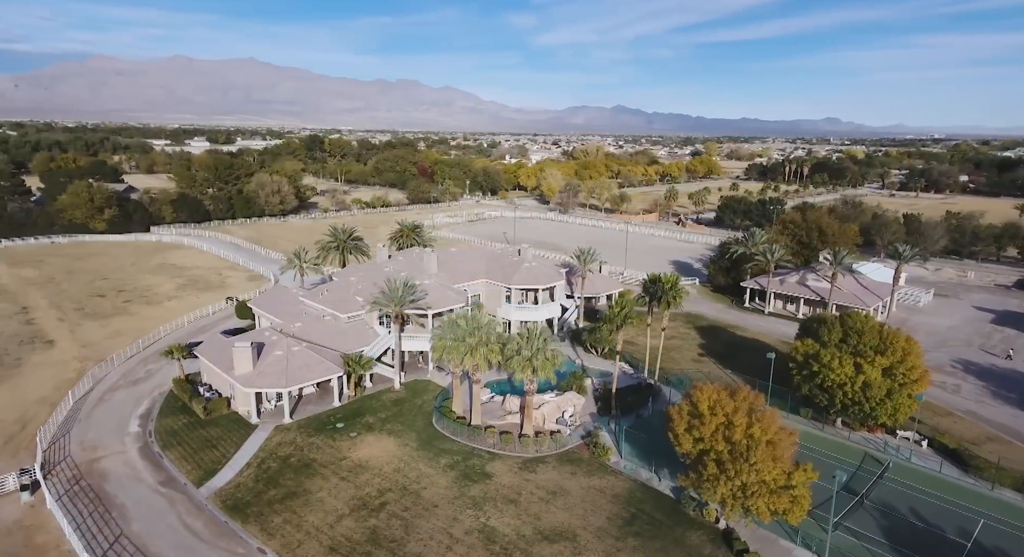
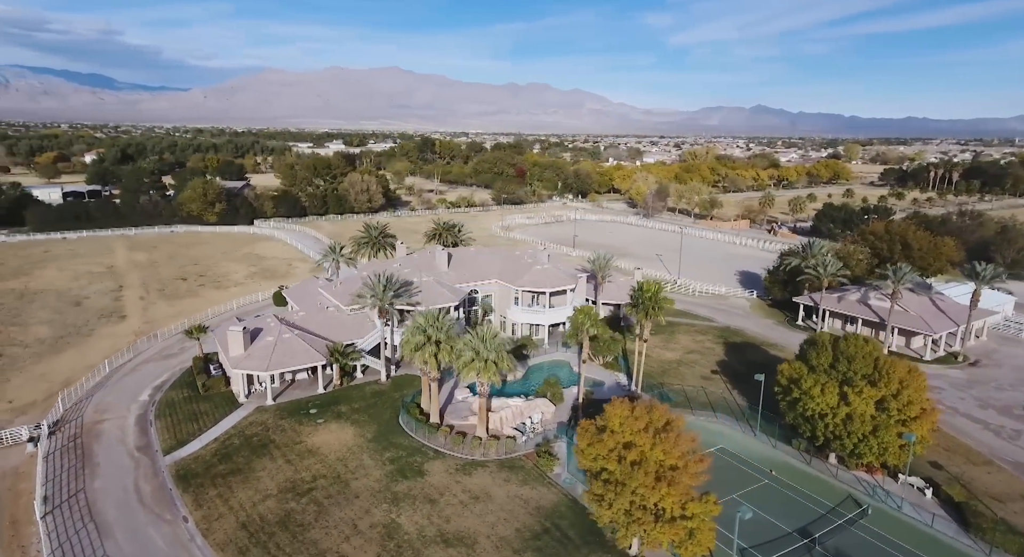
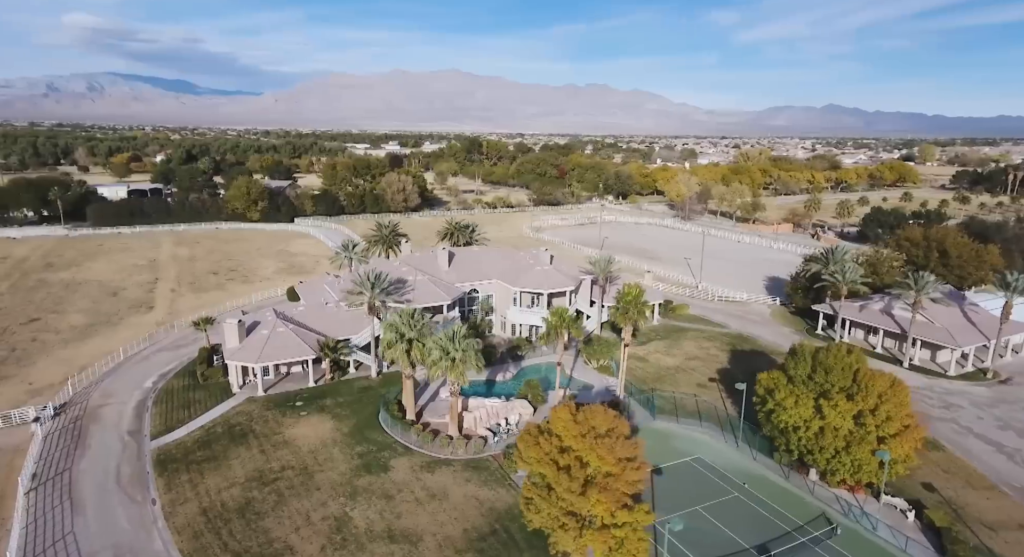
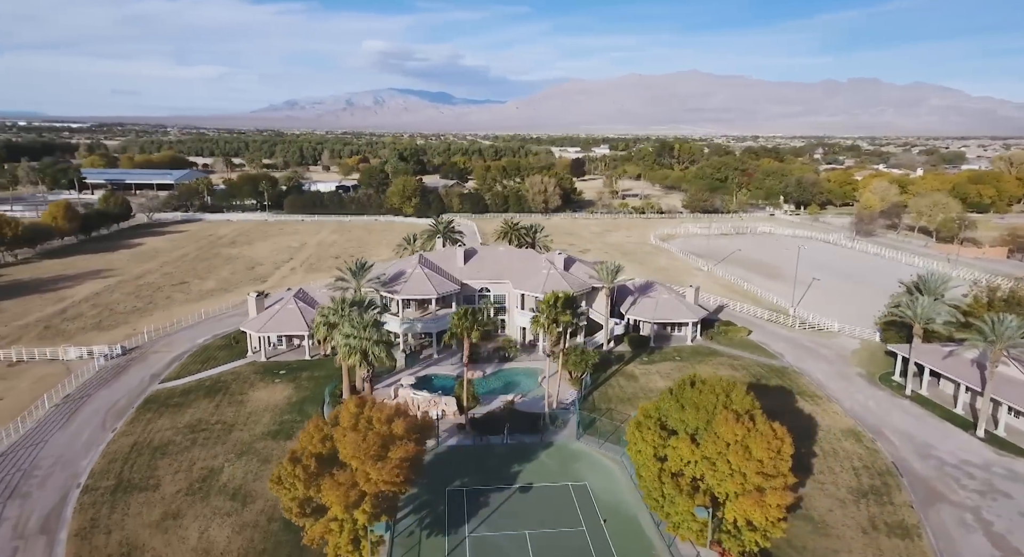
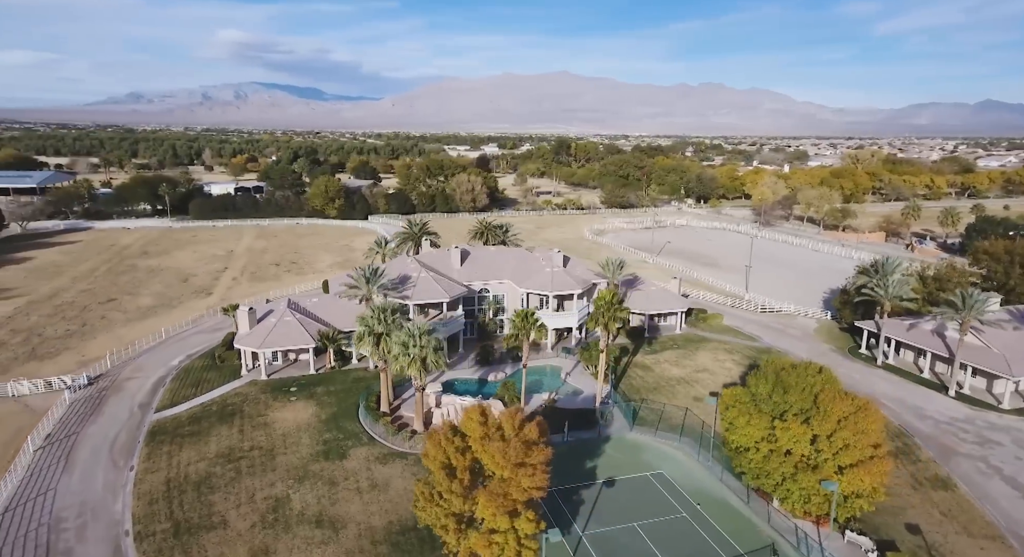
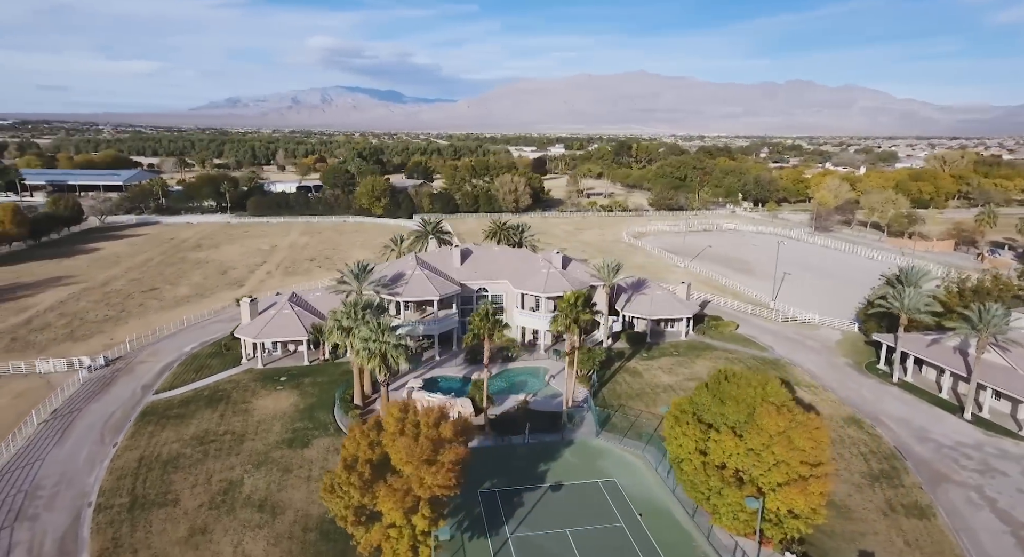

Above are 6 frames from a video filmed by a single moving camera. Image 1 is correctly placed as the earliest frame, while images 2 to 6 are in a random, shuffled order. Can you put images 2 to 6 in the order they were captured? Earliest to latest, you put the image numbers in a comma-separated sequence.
2, 3, 5, 6, 4
